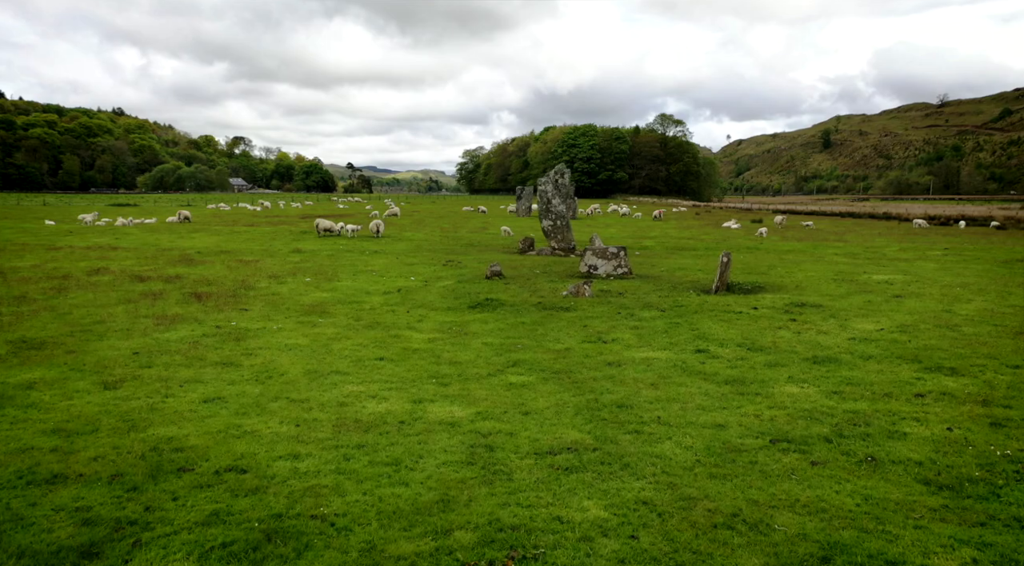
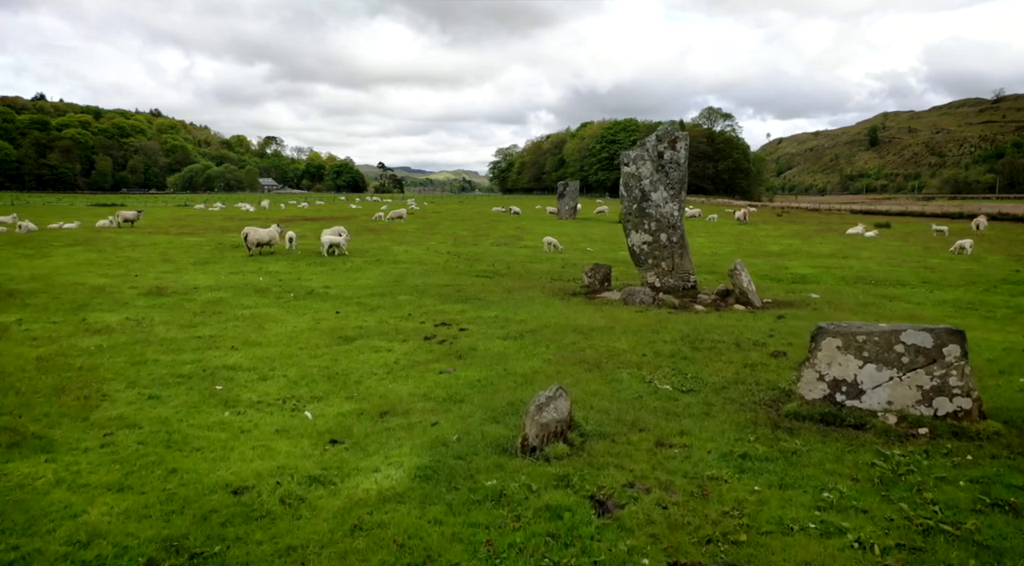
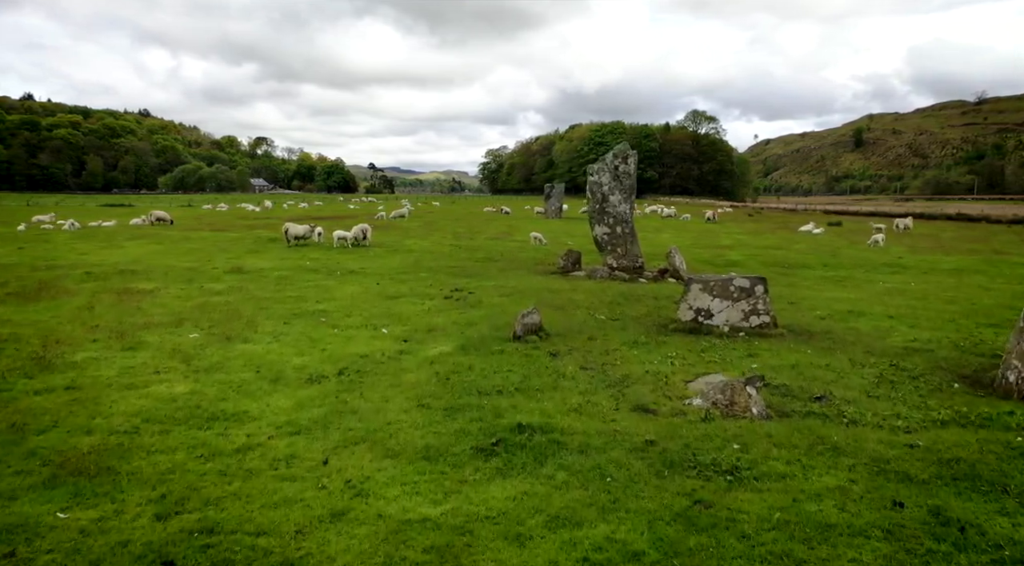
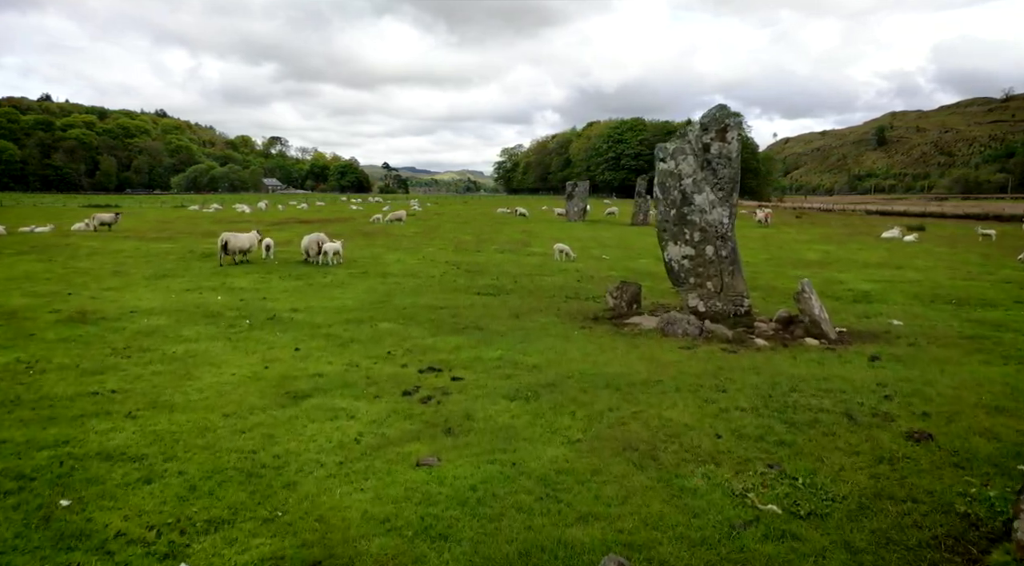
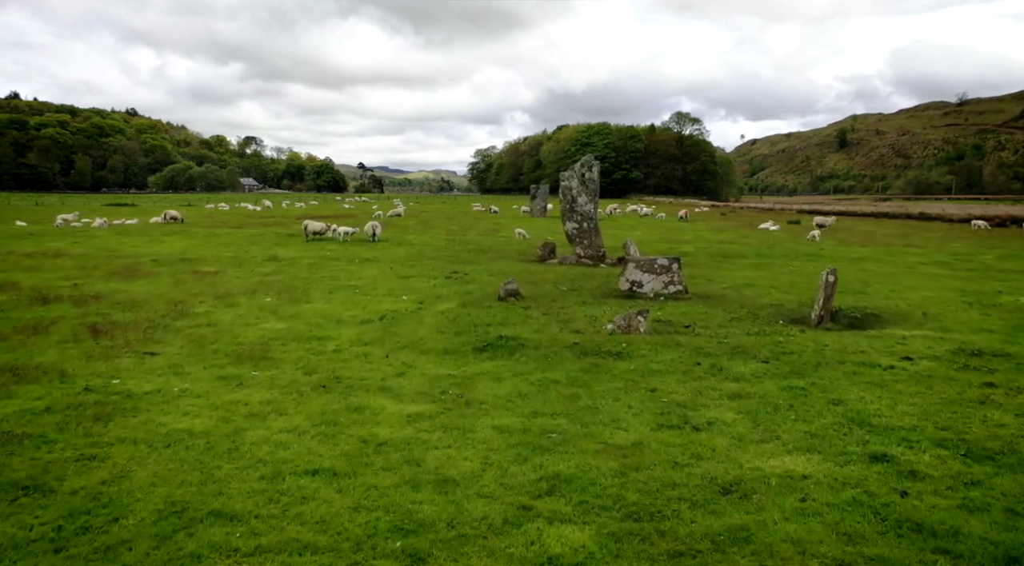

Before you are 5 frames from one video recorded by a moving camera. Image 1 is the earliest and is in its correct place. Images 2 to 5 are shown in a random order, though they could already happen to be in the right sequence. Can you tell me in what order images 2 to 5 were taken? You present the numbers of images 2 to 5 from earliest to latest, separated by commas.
5, 3, 2, 4
